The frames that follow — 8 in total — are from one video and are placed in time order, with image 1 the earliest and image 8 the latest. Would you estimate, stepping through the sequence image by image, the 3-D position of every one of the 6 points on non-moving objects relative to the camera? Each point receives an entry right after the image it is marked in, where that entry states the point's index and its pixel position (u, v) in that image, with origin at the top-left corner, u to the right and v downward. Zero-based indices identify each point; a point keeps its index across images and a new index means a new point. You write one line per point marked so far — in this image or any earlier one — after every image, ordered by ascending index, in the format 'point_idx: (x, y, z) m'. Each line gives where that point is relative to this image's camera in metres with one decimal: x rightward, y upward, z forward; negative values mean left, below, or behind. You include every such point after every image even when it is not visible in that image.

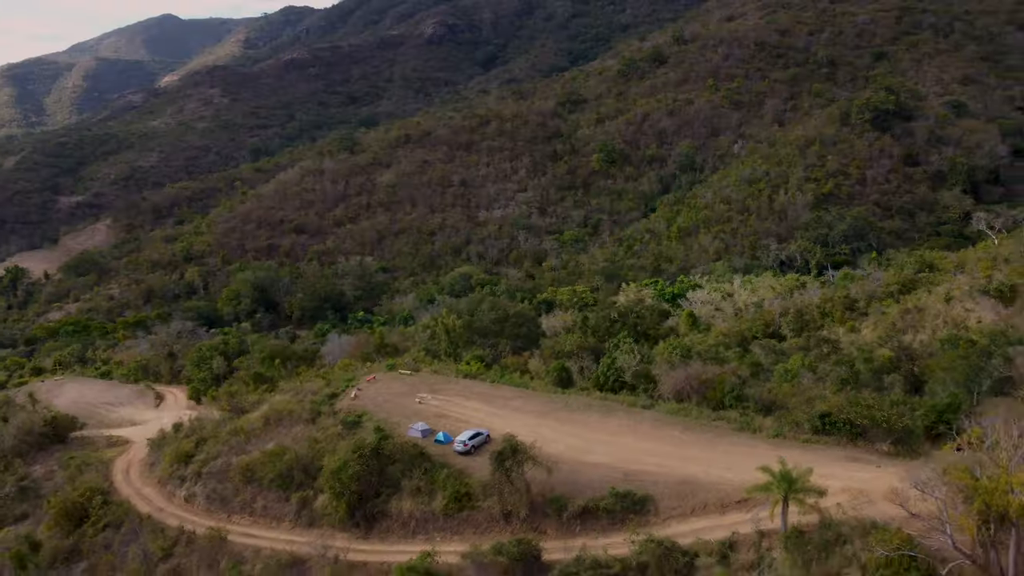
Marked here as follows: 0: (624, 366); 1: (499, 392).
0: (+2.0, -1.5, +15.1) m
1: (-0.3, -1.8, +14.3) m
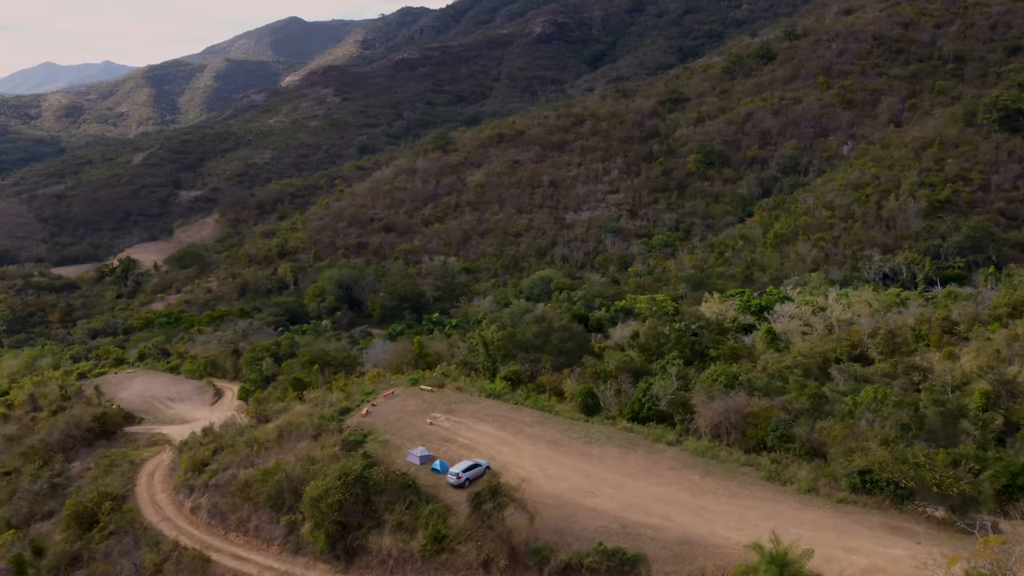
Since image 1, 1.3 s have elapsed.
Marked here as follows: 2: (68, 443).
0: (+2.4, -1.8, +13.7) m
1: (+0.1, -2.1, +13.2) m
2: (-10.0, -3.5, +18.2) m
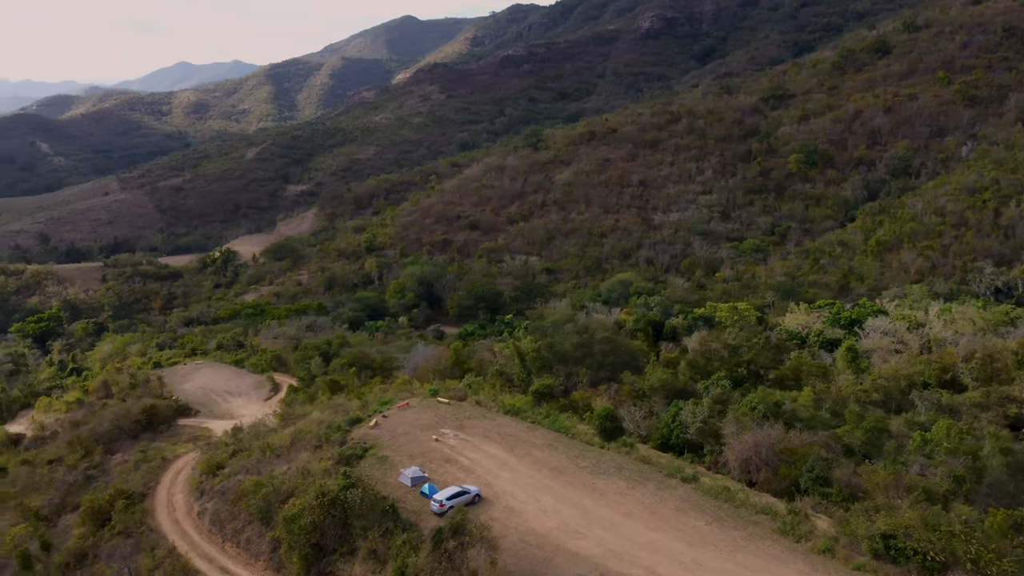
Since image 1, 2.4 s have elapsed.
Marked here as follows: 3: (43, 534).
0: (+2.6, -2.0, +12.5) m
1: (+0.3, -2.2, +12.3) m
2: (-9.1, -3.3, +18.6) m
3: (-7.9, -4.1, +13.7) m
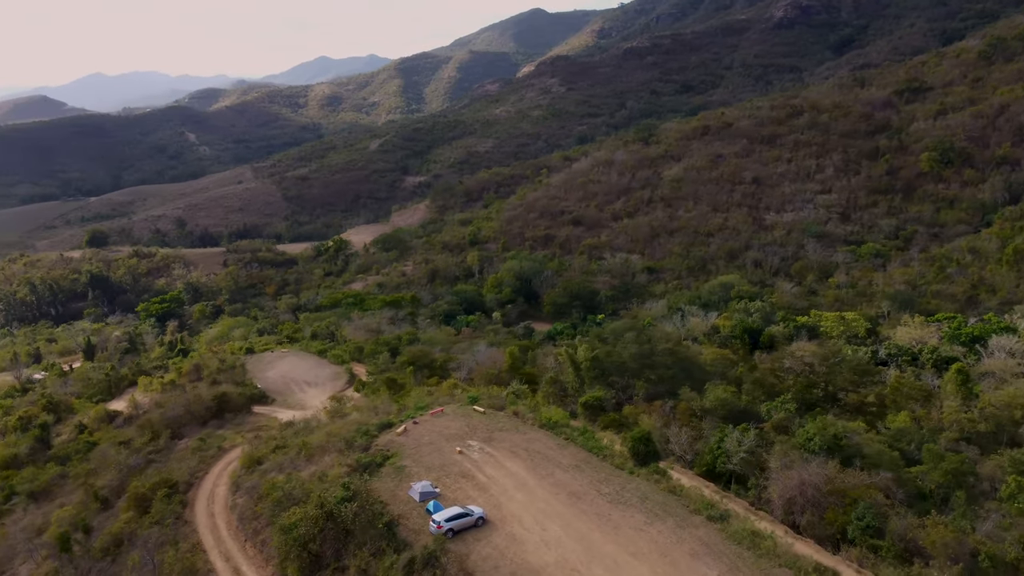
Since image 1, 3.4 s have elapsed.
0: (+3.0, -2.2, +11.3) m
1: (+0.6, -2.3, +11.5) m
2: (-7.7, -3.1, +19.1) m
3: (-7.3, -4.0, +14.1) m
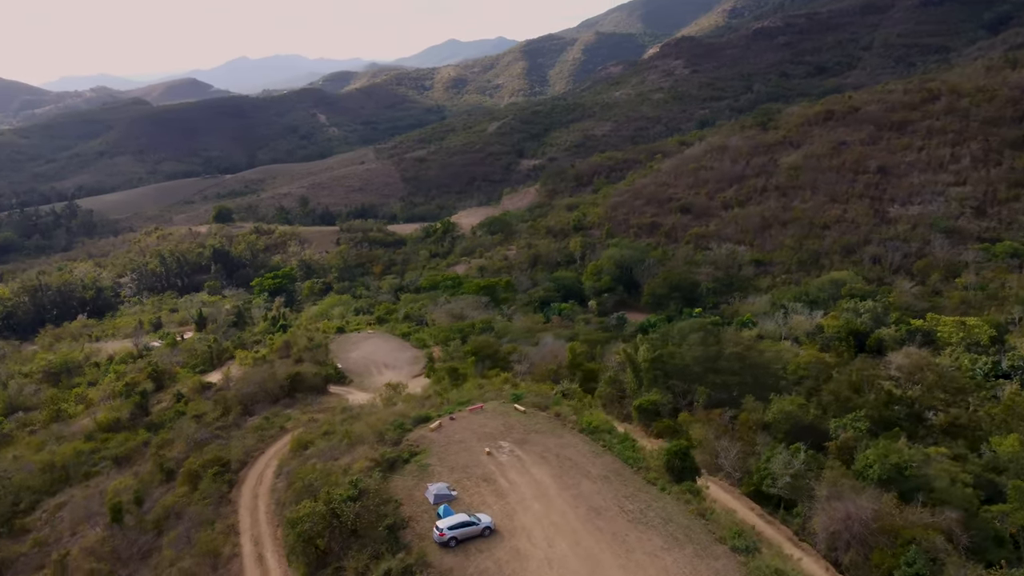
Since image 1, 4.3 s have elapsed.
0: (+3.4, -2.3, +10.3) m
1: (+1.0, -2.3, +10.9) m
2: (-6.1, -2.6, +19.6) m
3: (-6.5, -3.6, +14.6) m
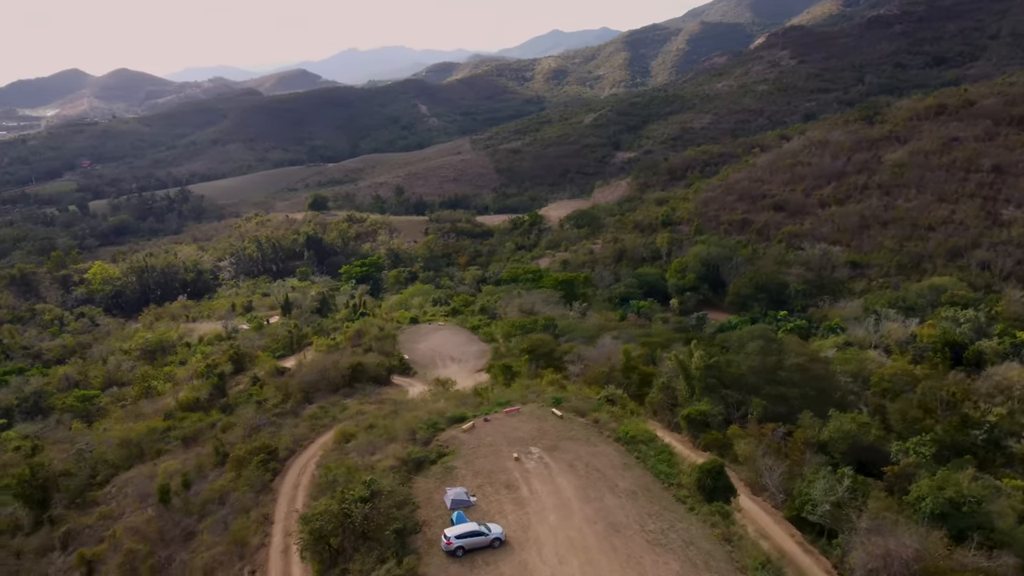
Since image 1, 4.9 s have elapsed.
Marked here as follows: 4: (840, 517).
0: (+3.6, -2.4, +9.5) m
1: (+1.4, -2.4, +10.4) m
2: (-4.7, -2.4, +19.9) m
3: (-5.7, -3.4, +15.0) m
4: (+3.7, -2.6, +9.2) m
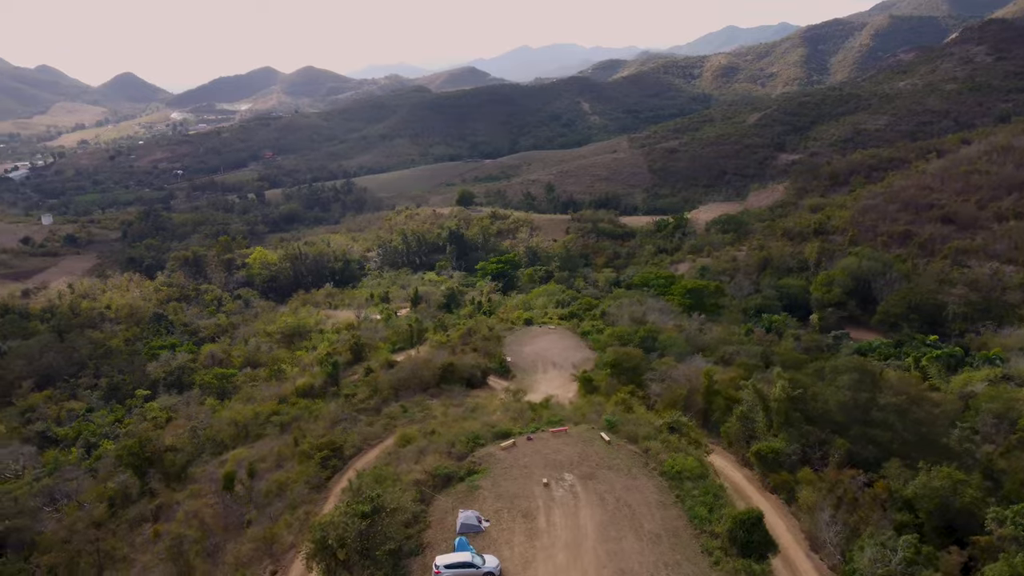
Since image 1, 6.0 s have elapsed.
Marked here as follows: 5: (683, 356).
0: (+3.6, -2.8, +8.2) m
1: (+1.6, -2.6, +9.5) m
2: (-2.5, -2.3, +20.0) m
3: (-4.5, -3.3, +15.4) m
4: (+3.7, -3.0, +7.9) m
5: (+4.0, -1.5, +18.6) m
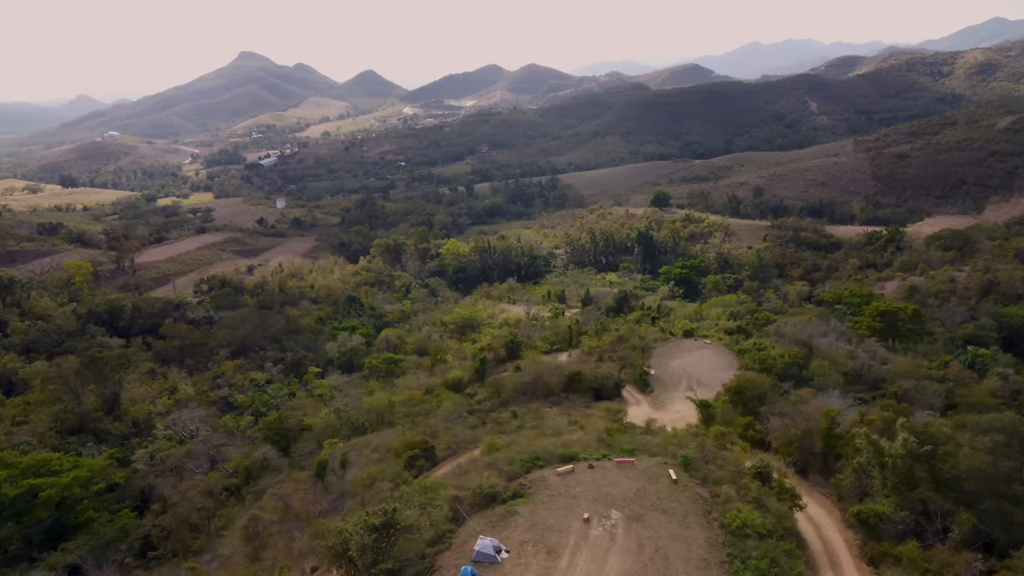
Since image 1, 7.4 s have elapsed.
0: (+3.4, -3.2, +6.6) m
1: (+1.8, -2.9, +8.4) m
2: (+0.6, -2.4, +19.6) m
3: (-2.6, -3.2, +15.7) m
4: (+3.4, -3.4, +6.3) m
5: (+6.5, -2.1, +16.5) m
